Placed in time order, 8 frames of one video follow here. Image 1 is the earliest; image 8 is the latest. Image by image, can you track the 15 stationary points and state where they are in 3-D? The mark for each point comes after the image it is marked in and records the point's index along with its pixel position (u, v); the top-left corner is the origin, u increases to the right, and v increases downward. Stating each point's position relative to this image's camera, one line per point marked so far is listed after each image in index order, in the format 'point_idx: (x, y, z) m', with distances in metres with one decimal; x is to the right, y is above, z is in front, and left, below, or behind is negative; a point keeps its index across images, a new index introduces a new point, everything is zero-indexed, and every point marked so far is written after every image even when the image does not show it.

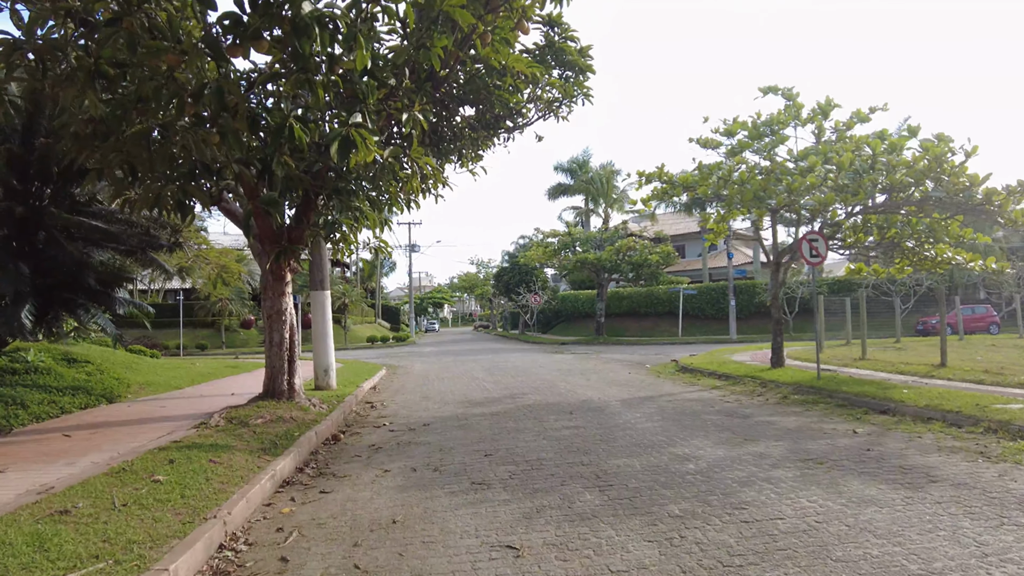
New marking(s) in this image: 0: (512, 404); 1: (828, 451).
0: (0.0, -1.9, +11.6) m
1: (+3.3, -1.7, +7.4) m
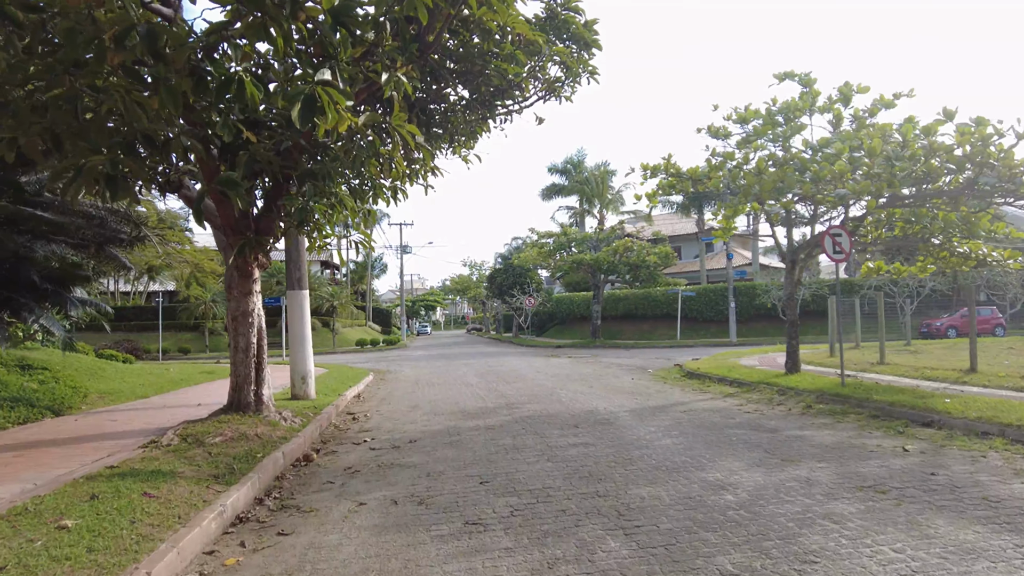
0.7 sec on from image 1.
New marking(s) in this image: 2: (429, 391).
0: (0.0, -1.9, +10.5) m
1: (+3.4, -1.7, +6.2) m
2: (-1.8, -2.2, +14.9) m
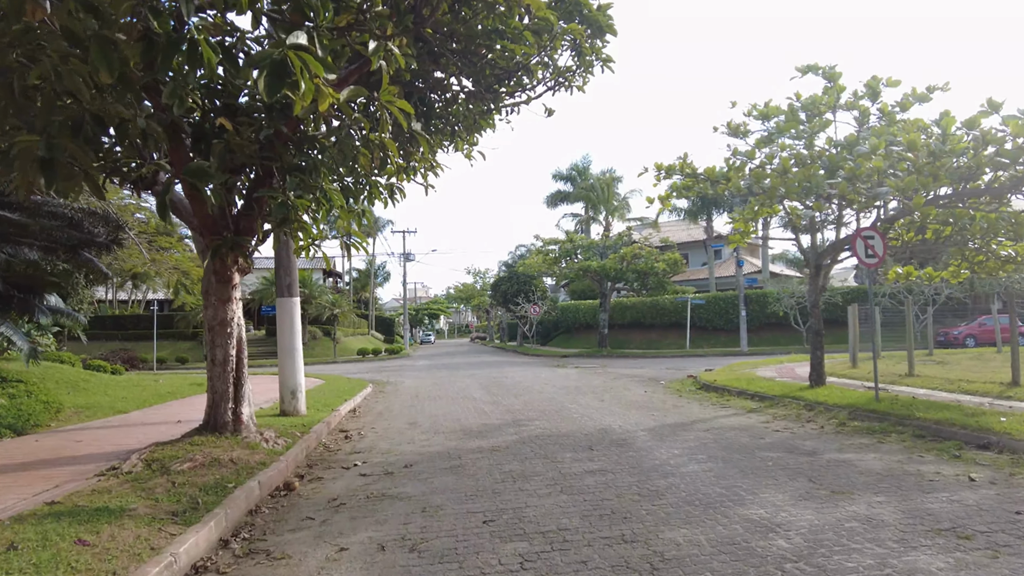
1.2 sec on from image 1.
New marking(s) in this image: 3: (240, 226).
0: (+0.1, -2.0, +9.5) m
1: (+3.4, -1.7, +5.3) m
2: (-1.6, -2.4, +14.0) m
3: (-3.1, +0.7, +8.0) m
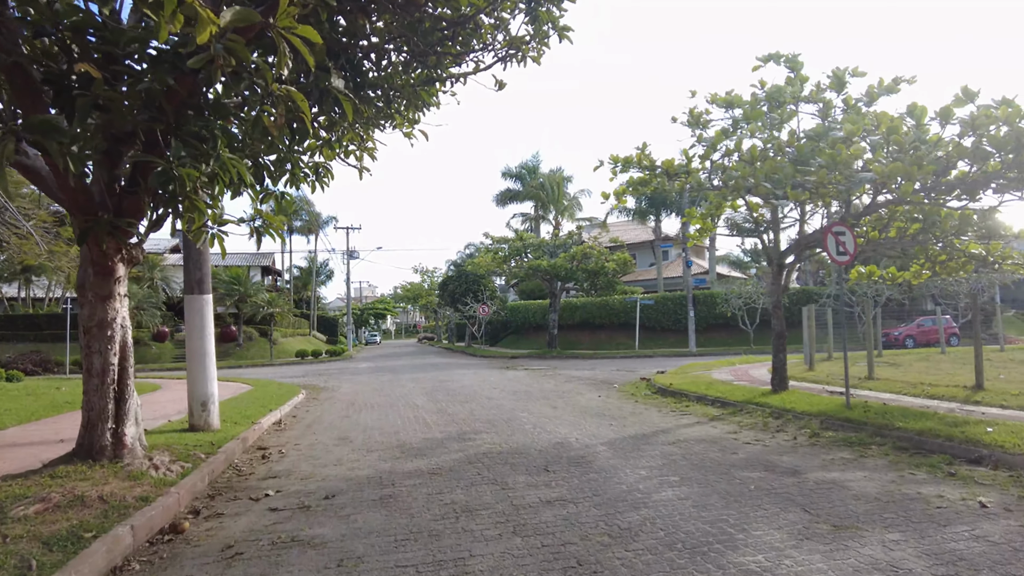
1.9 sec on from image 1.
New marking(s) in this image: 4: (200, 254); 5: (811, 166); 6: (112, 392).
0: (-0.6, -2.0, +8.4) m
1: (+3.1, -1.7, +4.4) m
2: (-2.7, -2.3, +12.7) m
3: (-3.7, +0.8, +6.6) m
4: (-4.5, +0.5, +10.1) m
5: (+4.5, +1.9, +10.6) m
6: (-3.7, -1.0, +6.5) m
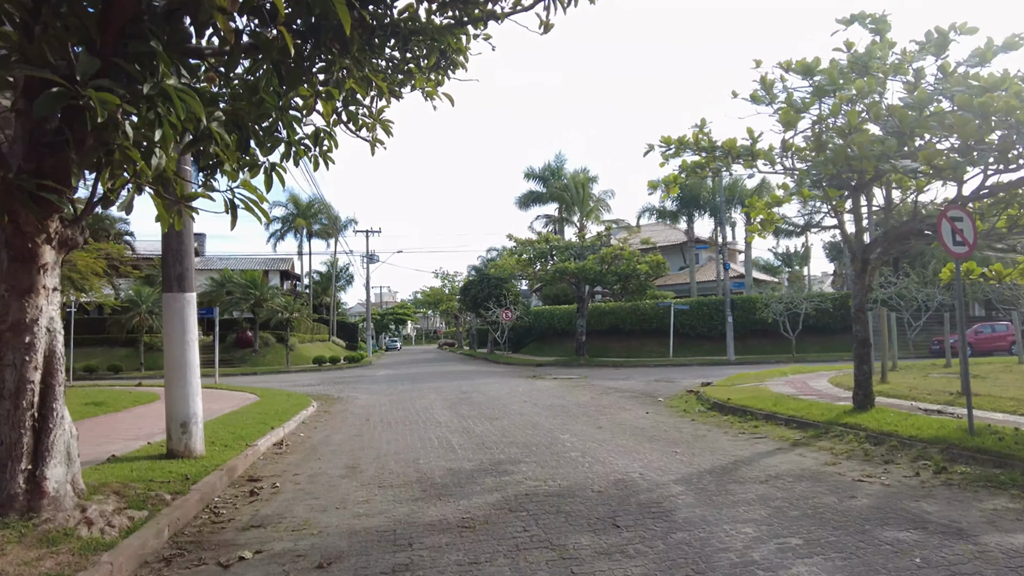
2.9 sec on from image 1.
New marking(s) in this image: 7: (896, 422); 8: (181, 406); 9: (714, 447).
0: (-0.1, -1.9, +6.6) m
1: (+3.4, -1.6, +2.5) m
2: (-2.0, -2.3, +10.9) m
3: (-3.2, +0.8, +4.9) m
4: (-3.9, +0.5, +8.4) m
5: (+5.1, +1.9, +8.7) m
6: (-3.3, -0.9, +4.8) m
7: (+5.4, -1.9, +9.8) m
8: (-3.9, -1.4, +8.3) m
9: (+2.7, -2.1, +9.3) m
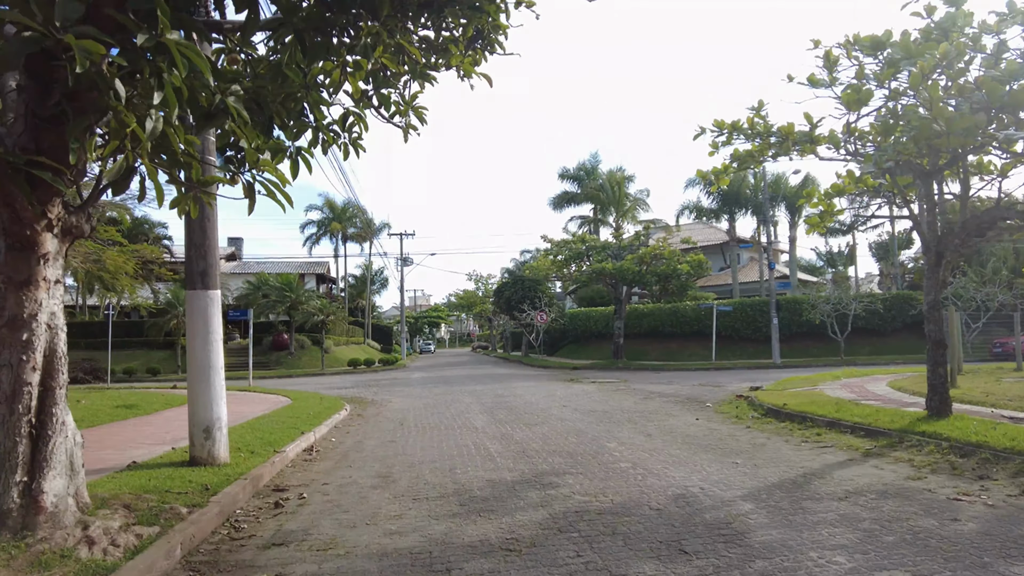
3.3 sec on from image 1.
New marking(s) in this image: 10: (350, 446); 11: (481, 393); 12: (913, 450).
0: (+0.3, -1.9, +5.9) m
1: (+3.6, -1.5, +1.6) m
2: (-1.4, -2.3, +10.4) m
3: (-2.9, +0.9, +4.4) m
4: (-3.4, +0.5, +7.9) m
5: (+5.5, +2.0, +7.7) m
6: (-3.0, -0.8, +4.3) m
7: (+6.0, -1.8, +8.8) m
8: (-3.4, -1.4, +7.8) m
9: (+3.3, -2.0, +8.5) m
10: (-2.4, -2.3, +10.3) m
11: (-0.9, -3.0, +19.9) m
12: (+5.0, -2.0, +8.7) m
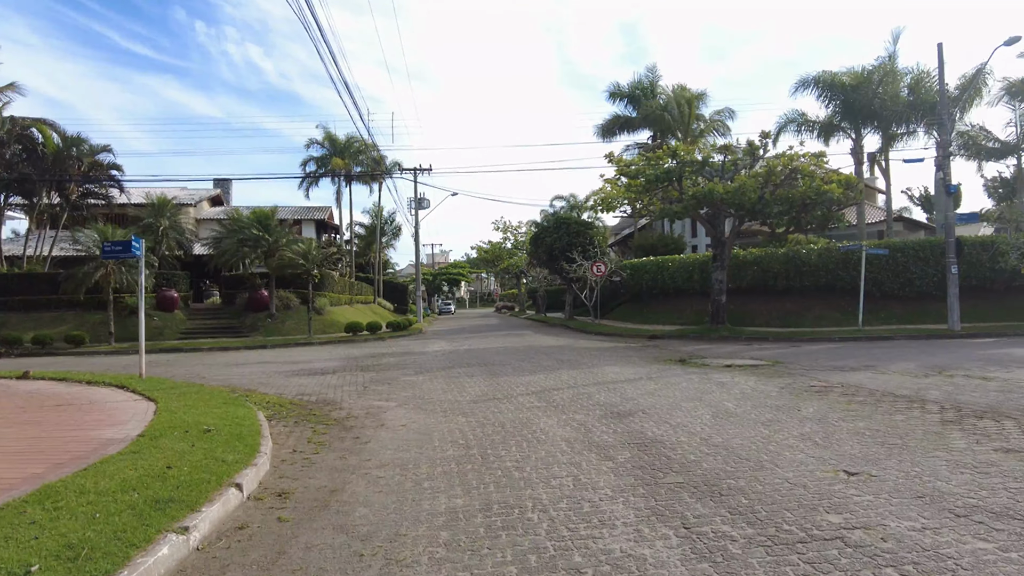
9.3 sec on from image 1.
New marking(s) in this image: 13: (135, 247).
0: (+1.6, -1.3, -4.0) m
1: (+4.8, -1.2, -8.3) m
2: (0.0, -1.4, +0.5) m
3: (-1.7, +1.4, -5.6) m
4: (-2.1, +1.3, -2.0) m
5: (+6.9, +2.7, -2.5) m
6: (-1.7, -0.3, -5.5) m
7: (+7.3, -1.0, -1.2) m
8: (-2.1, -0.6, -2.0) m
9: (+4.6, -1.3, -1.4) m
10: (-1.0, -1.5, +0.5) m
11: (+0.7, -1.6, +10.1) m
12: (+6.4, -1.2, -1.3) m
13: (-6.6, +0.7, +12.2) m
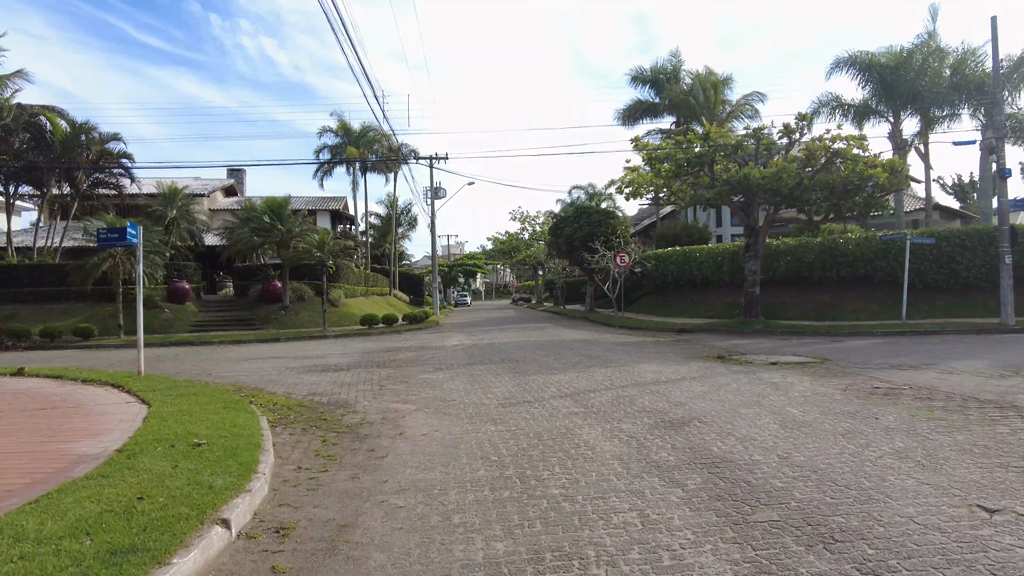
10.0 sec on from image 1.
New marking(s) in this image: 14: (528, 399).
0: (+1.7, -1.3, -5.1) m
1: (+4.8, -1.2, -9.5) m
2: (+0.2, -1.4, -0.5) m
3: (-1.6, +1.3, -6.6) m
4: (-1.9, +1.2, -3.1) m
5: (+7.0, +2.7, -3.7) m
6: (-1.6, -0.4, -6.6) m
7: (+7.5, -1.0, -2.4) m
8: (-1.9, -0.7, -3.1) m
9: (+4.8, -1.3, -2.6) m
10: (-0.8, -1.5, -0.6) m
11: (+1.1, -1.5, +9.0) m
12: (+6.6, -1.3, -2.5) m
13: (-6.1, +0.9, +11.2) m
14: (+0.2, -1.5, +9.4) m
